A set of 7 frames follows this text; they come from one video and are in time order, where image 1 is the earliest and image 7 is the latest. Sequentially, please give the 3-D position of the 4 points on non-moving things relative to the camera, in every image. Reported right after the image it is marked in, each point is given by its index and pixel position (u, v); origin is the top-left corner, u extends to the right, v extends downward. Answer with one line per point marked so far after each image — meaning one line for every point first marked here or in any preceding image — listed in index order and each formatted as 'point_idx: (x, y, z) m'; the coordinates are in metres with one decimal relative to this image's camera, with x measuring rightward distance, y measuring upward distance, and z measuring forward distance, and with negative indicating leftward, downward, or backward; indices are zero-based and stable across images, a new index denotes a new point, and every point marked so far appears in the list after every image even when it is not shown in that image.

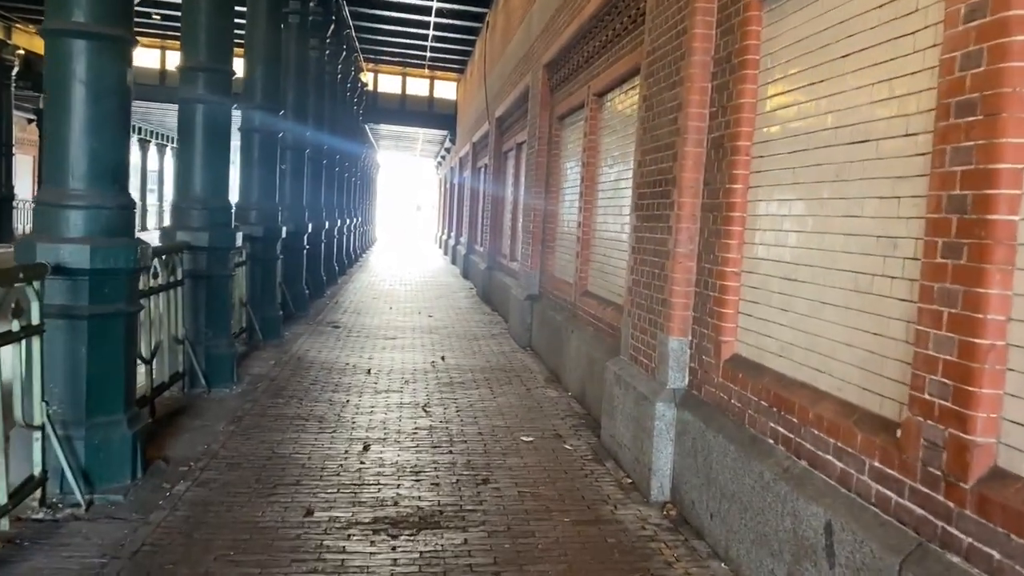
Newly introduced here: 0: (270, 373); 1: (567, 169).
0: (-2.2, -0.8, +7.1) m
1: (+0.6, +1.2, +8.2) m
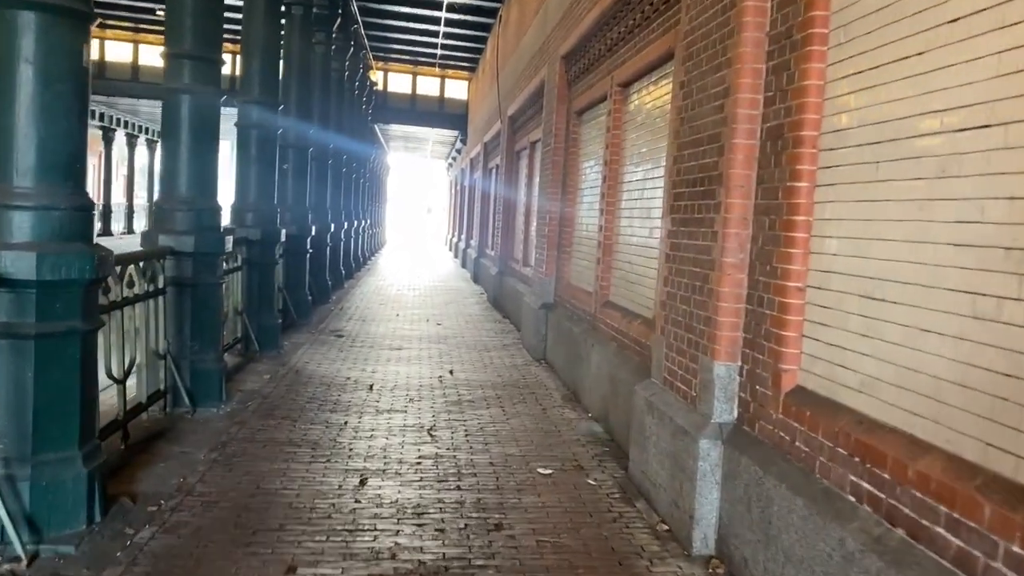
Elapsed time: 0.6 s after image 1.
0: (-2.1, -0.8, +6.5) m
1: (+0.7, +1.1, +7.5) m
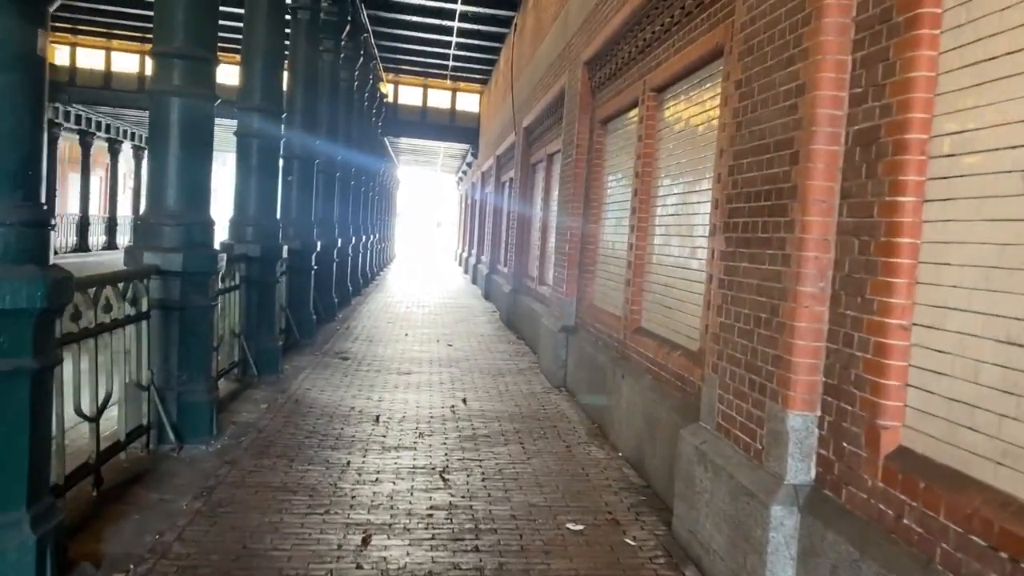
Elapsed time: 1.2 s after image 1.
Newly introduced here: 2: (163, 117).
0: (-1.9, -1.0, +6.0) m
1: (+0.9, +0.9, +7.0) m
2: (-2.3, +1.1, +5.2) m
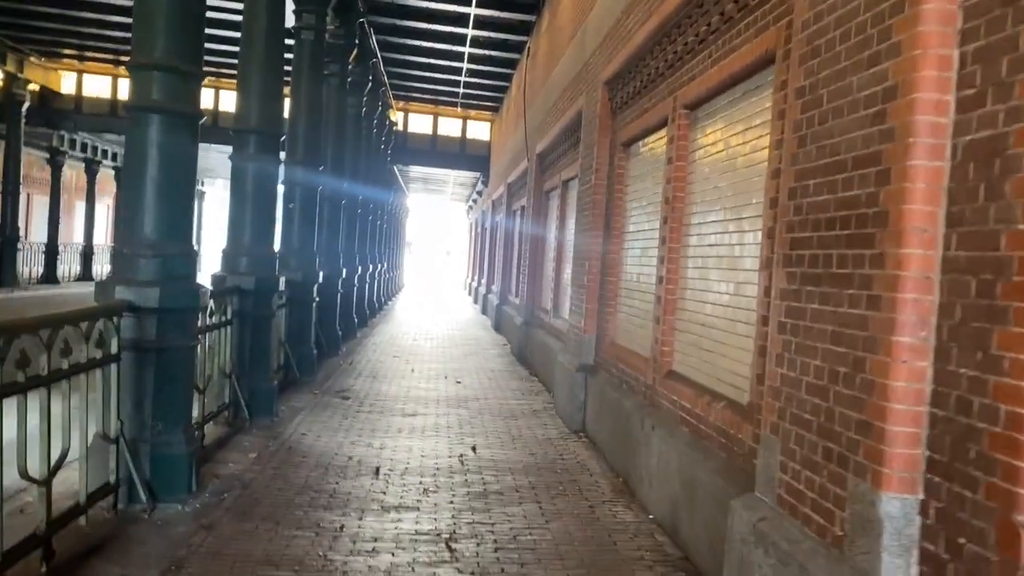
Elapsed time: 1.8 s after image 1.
0: (-1.8, -1.3, +5.4) m
1: (+1.0, +0.6, +6.4) m
2: (-2.2, +0.9, +4.7) m
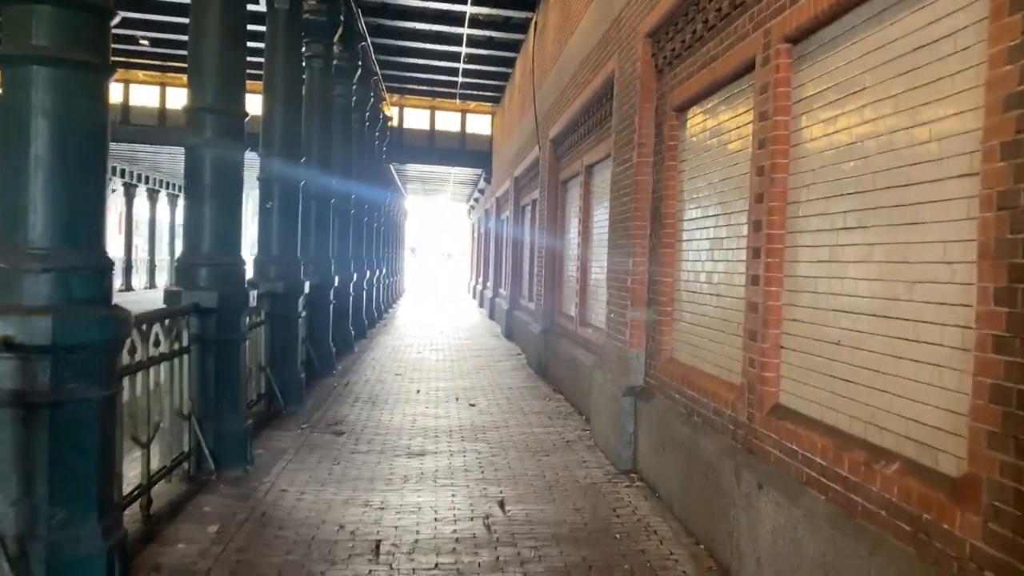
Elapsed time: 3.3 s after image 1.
0: (-1.6, -1.4, +3.9) m
1: (+1.2, +0.6, +5.0) m
2: (-2.0, +0.8, +3.3) m
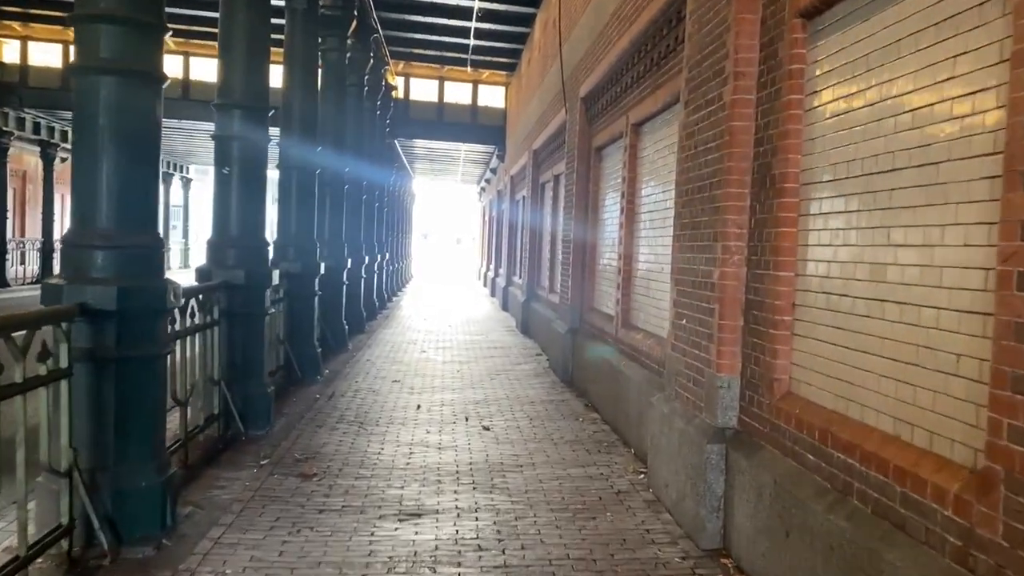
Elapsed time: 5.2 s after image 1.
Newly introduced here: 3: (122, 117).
0: (-1.4, -1.4, +2.2) m
1: (+1.4, +0.6, +3.2) m
2: (-1.9, +0.8, +1.5) m
3: (-1.9, +0.9, +3.9) m
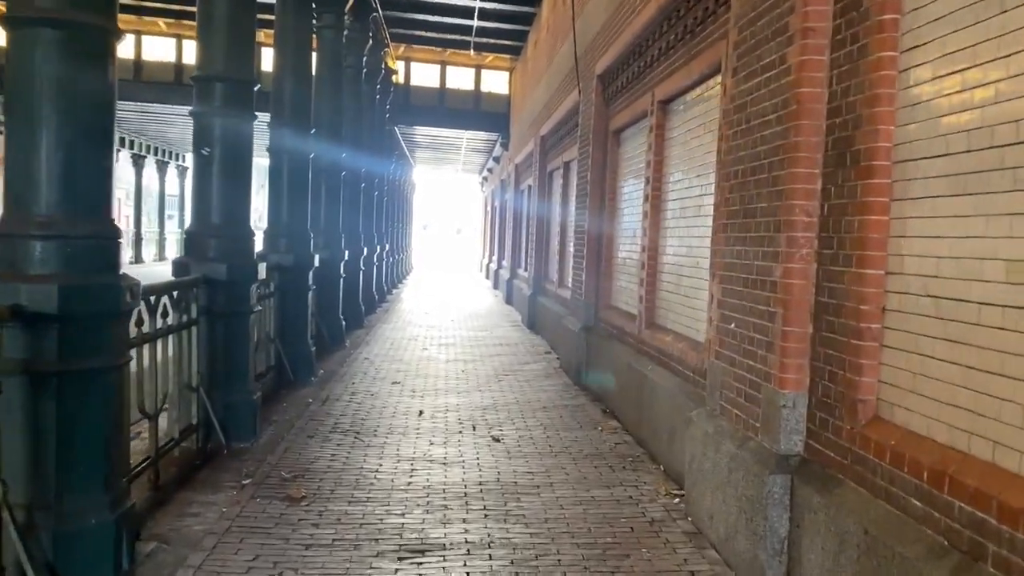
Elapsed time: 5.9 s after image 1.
0: (-1.3, -1.4, +1.5) m
1: (+1.5, +0.6, +2.5) m
2: (-1.8, +0.8, +0.8) m
3: (-1.8, +0.9, +3.2) m
